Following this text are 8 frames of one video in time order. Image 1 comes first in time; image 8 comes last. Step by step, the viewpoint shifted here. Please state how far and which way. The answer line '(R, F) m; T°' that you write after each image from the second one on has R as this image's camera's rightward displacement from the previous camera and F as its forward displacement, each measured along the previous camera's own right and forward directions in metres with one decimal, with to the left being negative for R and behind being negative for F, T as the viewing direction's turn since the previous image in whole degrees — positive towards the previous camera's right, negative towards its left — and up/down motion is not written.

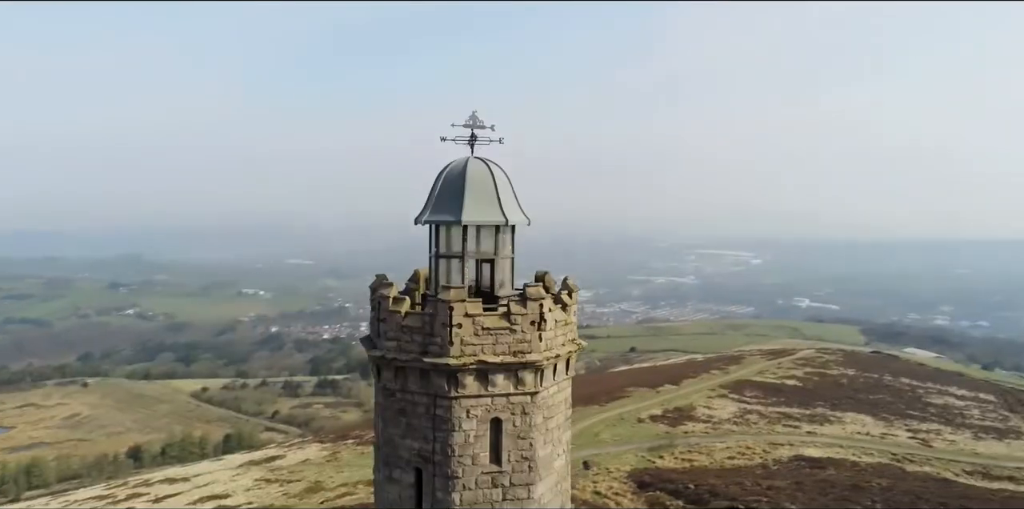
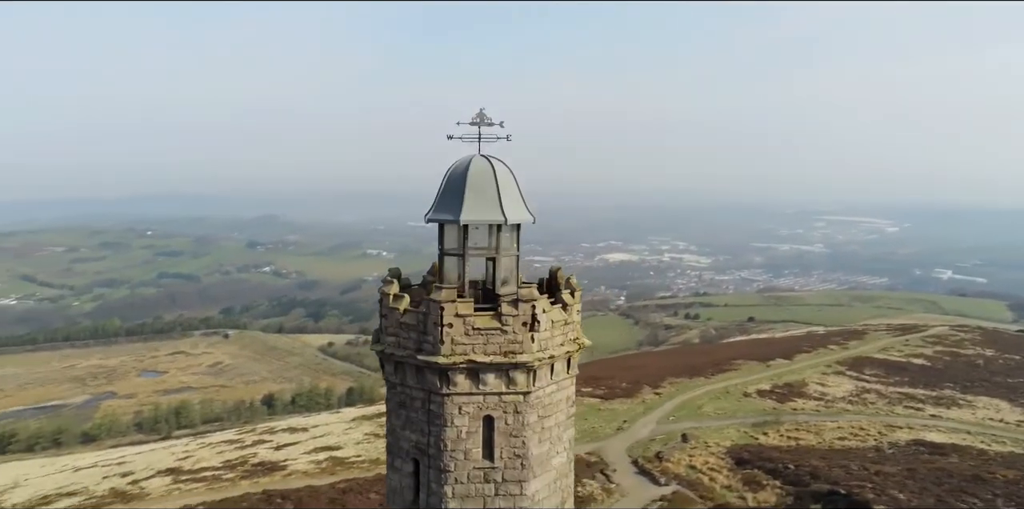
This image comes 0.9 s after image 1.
(+0.8, 0.0) m; -9°
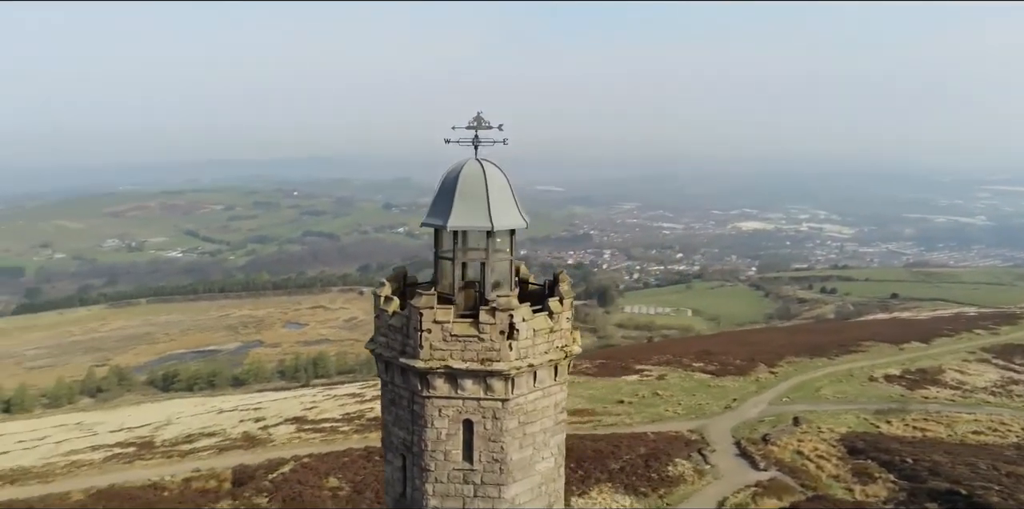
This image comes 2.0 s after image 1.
(+1.0, +0.1) m; -10°
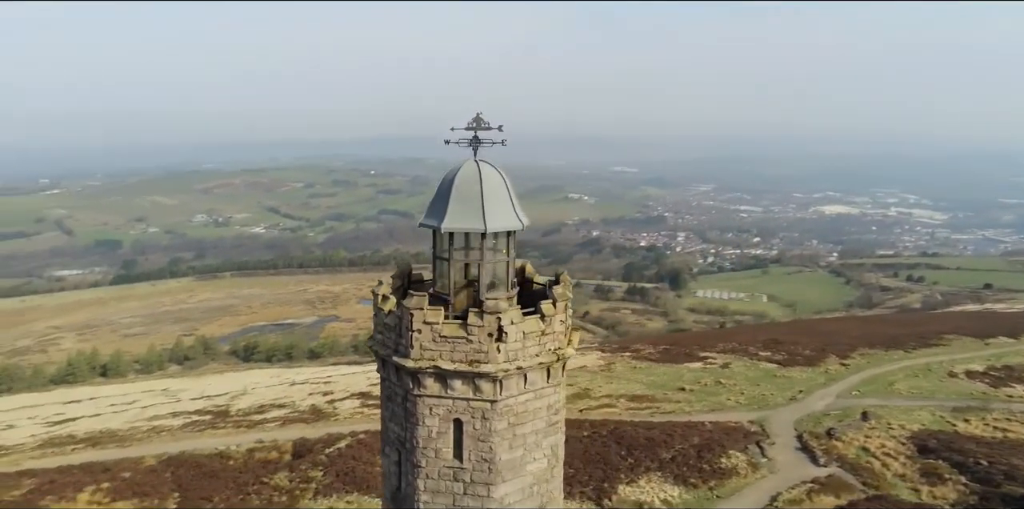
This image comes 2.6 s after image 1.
(+0.5, 0.0) m; -6°
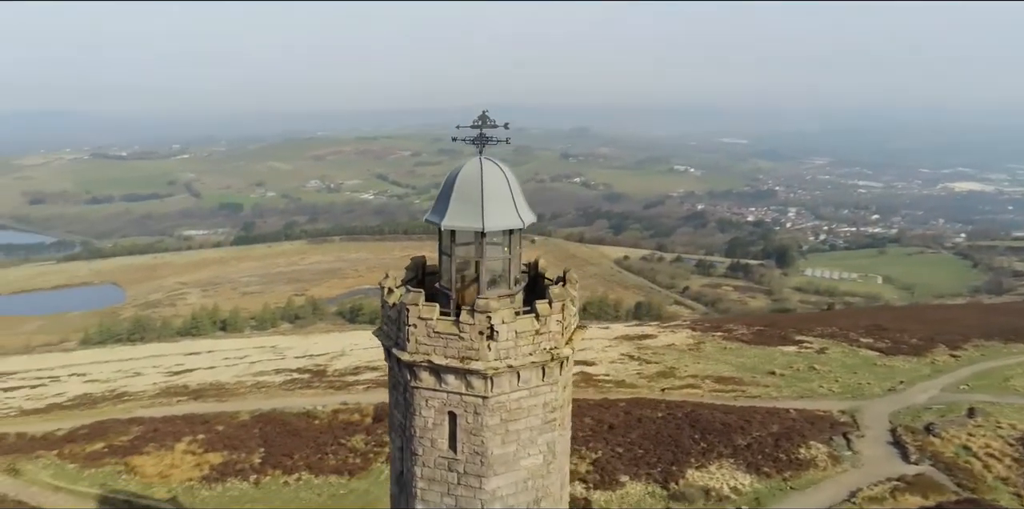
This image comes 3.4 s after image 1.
(+0.7, 0.0) m; -8°
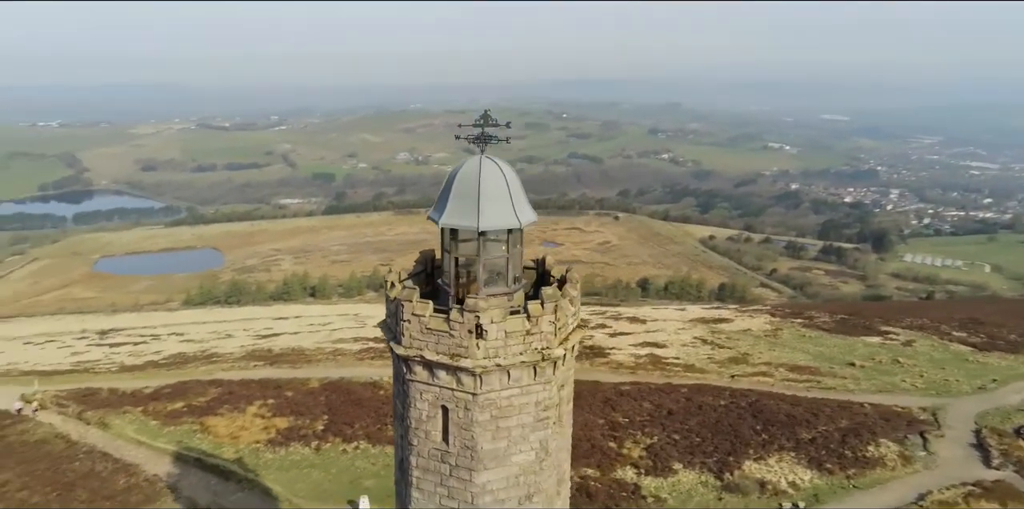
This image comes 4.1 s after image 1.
(+0.6, 0.0) m; -6°
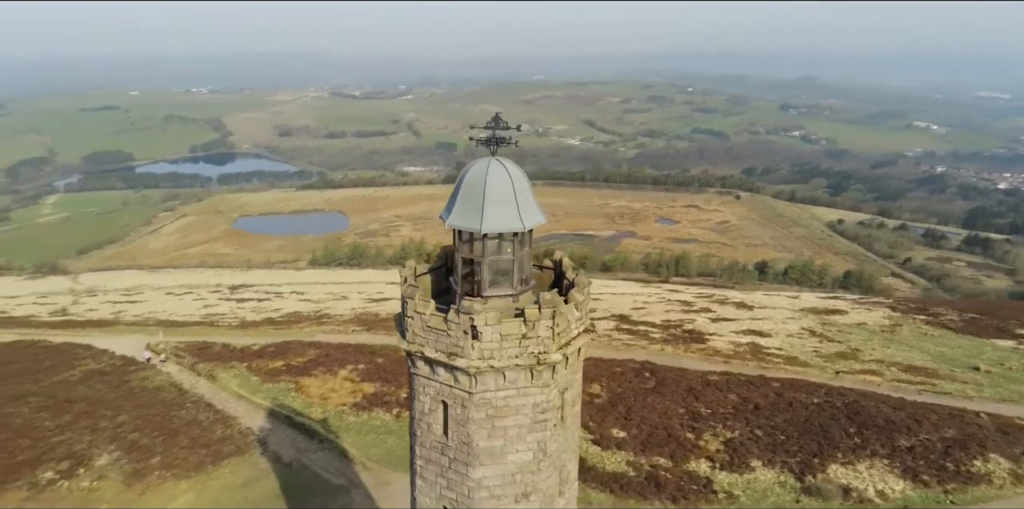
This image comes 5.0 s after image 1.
(+0.8, 0.0) m; -9°
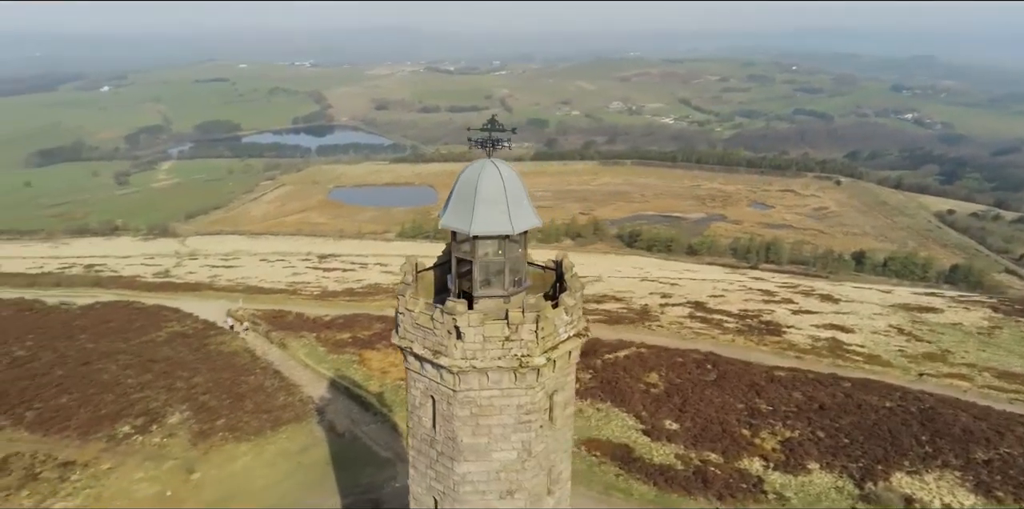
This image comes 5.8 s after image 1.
(+0.7, 0.0) m; -7°
